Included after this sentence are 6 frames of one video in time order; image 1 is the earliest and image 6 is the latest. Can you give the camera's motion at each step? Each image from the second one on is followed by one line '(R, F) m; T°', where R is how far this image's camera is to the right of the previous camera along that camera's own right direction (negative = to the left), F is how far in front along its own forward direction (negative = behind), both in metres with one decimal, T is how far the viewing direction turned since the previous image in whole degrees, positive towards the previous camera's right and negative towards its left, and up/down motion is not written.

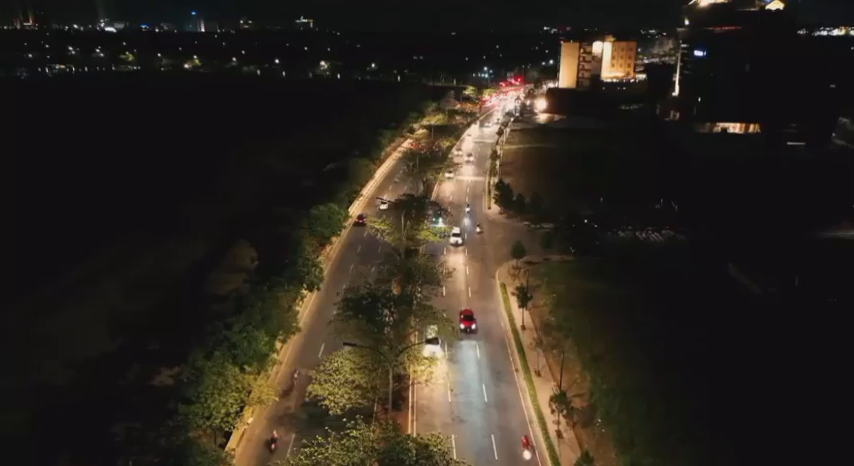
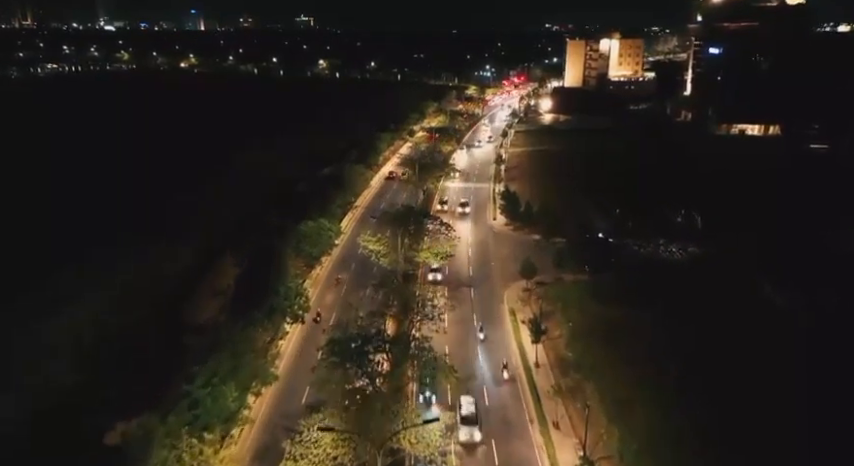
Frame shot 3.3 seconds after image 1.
(0.0, +2.6) m; 0°
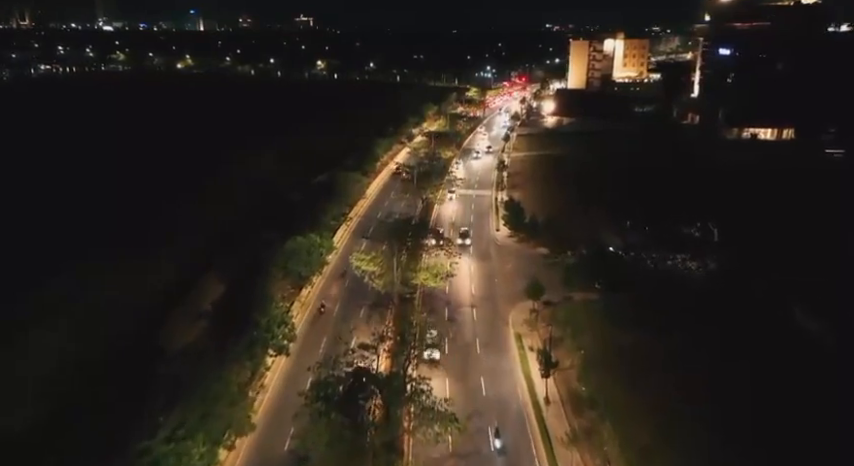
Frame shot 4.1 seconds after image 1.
(+0.1, +1.8) m; 0°
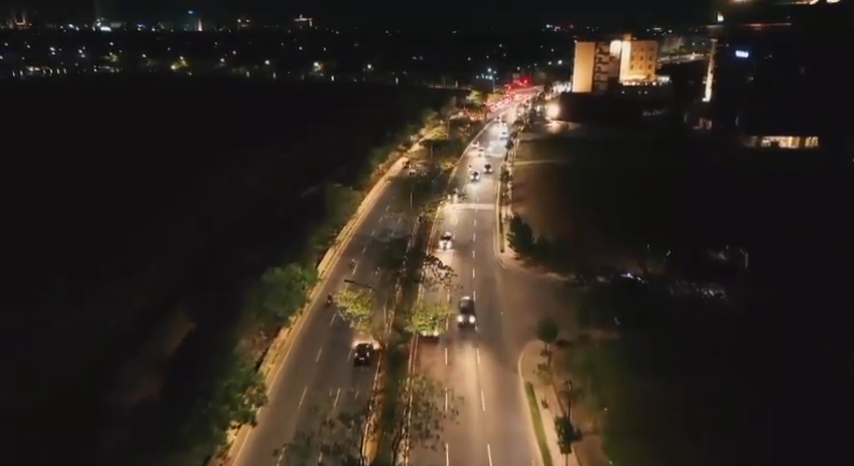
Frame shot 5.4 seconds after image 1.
(+0.1, +2.8) m; 0°
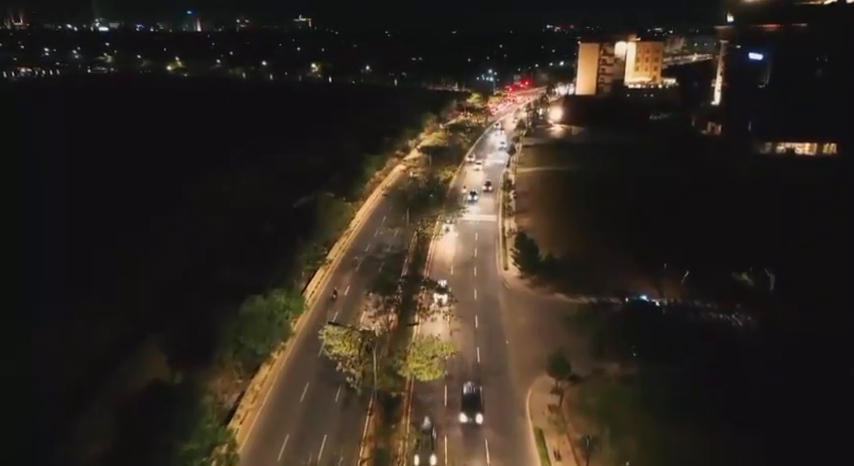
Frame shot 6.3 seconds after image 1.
(+0.1, +1.9) m; 0°
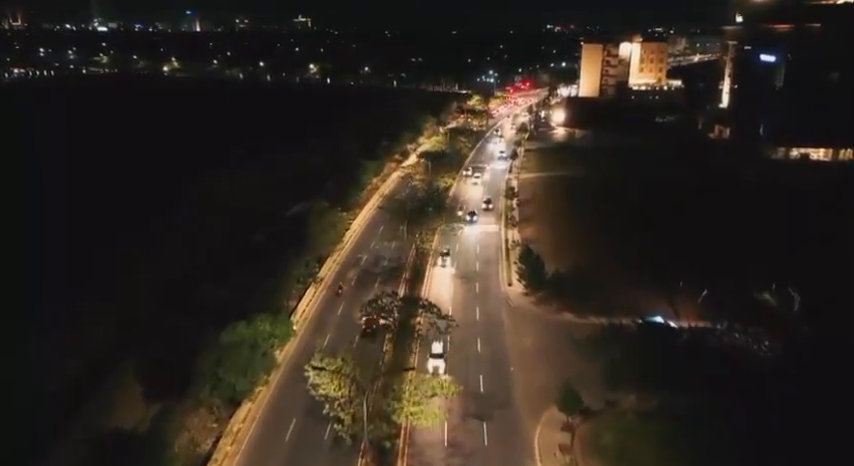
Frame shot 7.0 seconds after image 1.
(0.0, +1.6) m; 0°
